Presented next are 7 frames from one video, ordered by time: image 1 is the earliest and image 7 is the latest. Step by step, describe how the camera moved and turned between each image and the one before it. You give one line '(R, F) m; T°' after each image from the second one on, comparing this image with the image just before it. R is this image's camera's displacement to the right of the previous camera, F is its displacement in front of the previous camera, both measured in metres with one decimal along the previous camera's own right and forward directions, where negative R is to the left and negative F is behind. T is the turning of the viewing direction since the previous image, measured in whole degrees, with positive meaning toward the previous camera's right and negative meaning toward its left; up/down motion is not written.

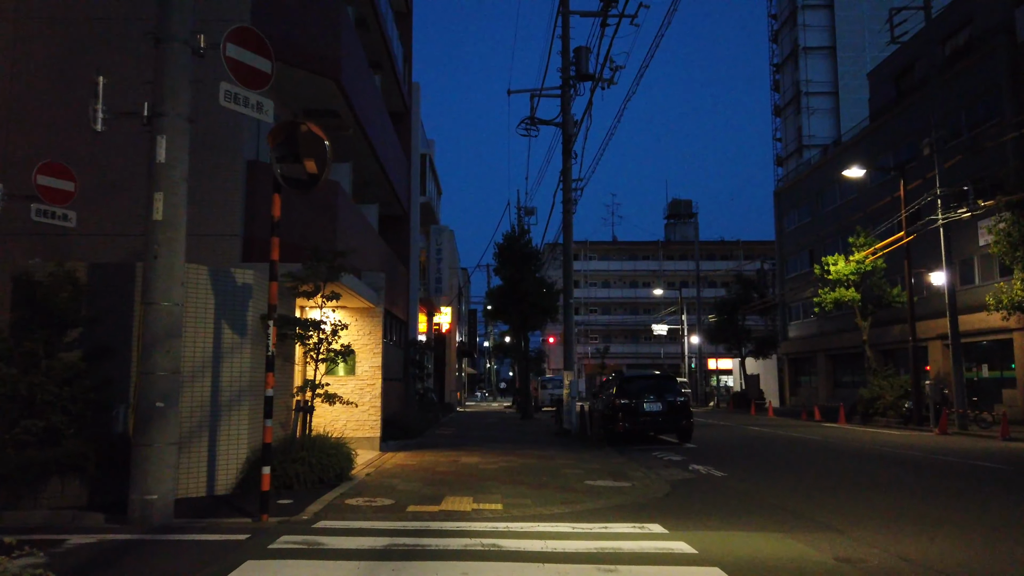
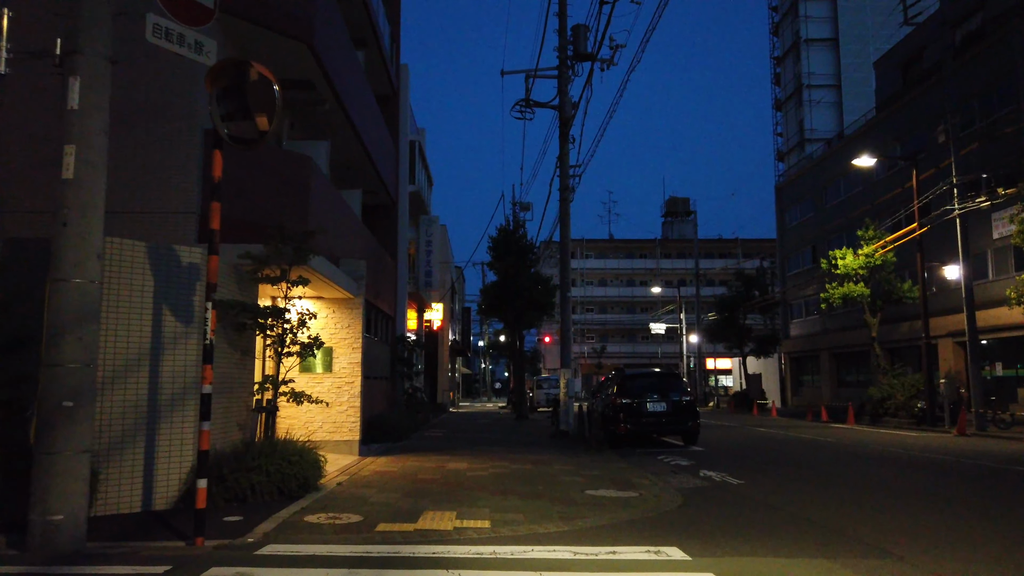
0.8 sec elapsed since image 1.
(+0.1, +1.4) m; 0°
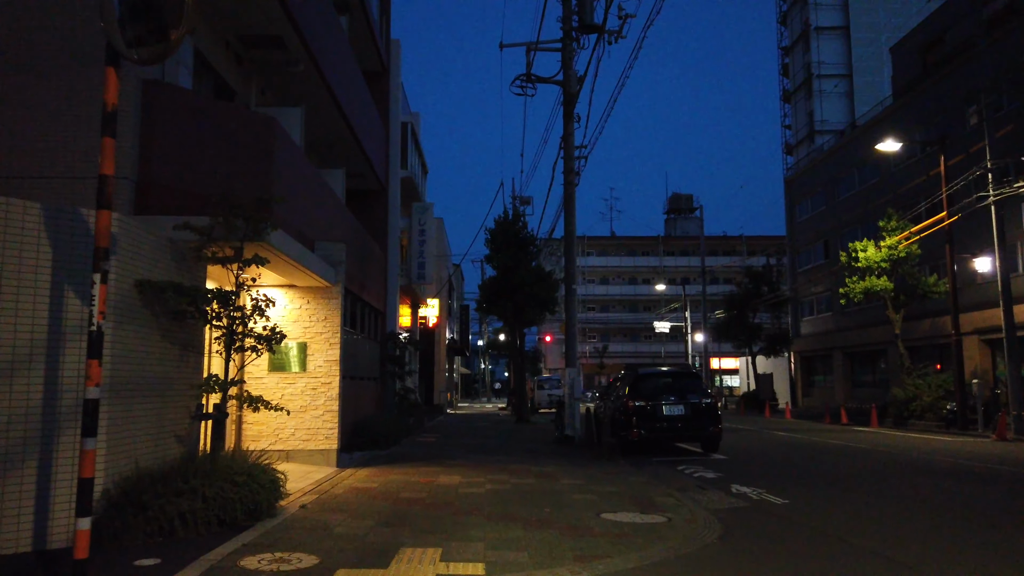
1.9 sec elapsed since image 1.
(0.0, +1.9) m; 0°
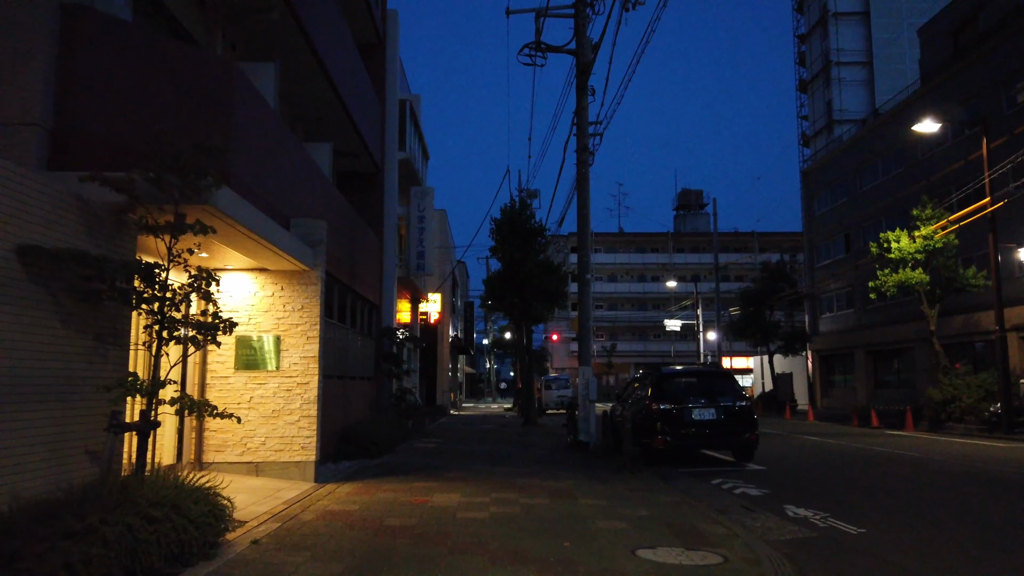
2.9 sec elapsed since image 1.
(0.0, +1.9) m; 0°
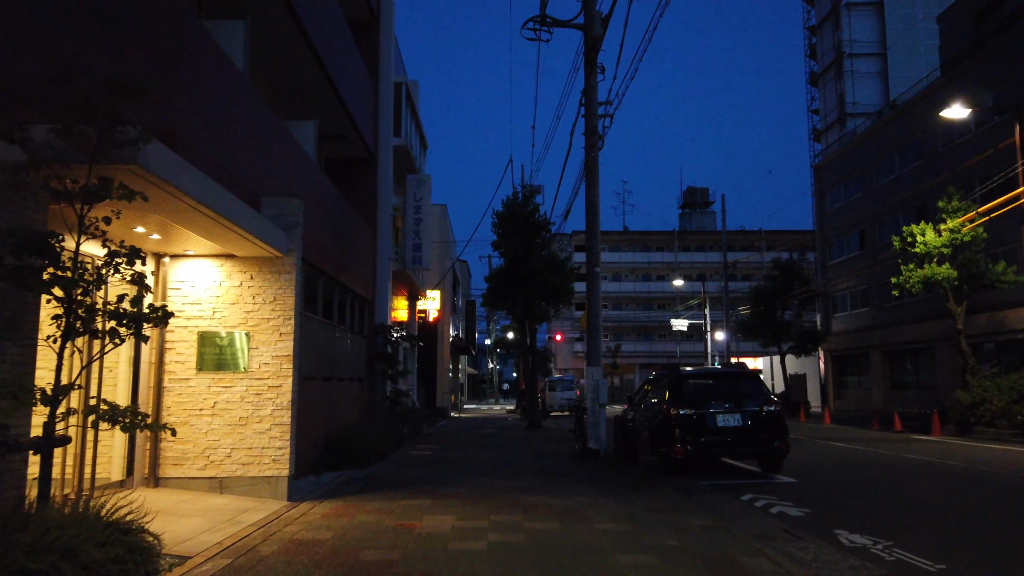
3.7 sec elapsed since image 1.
(0.0, +1.4) m; 0°
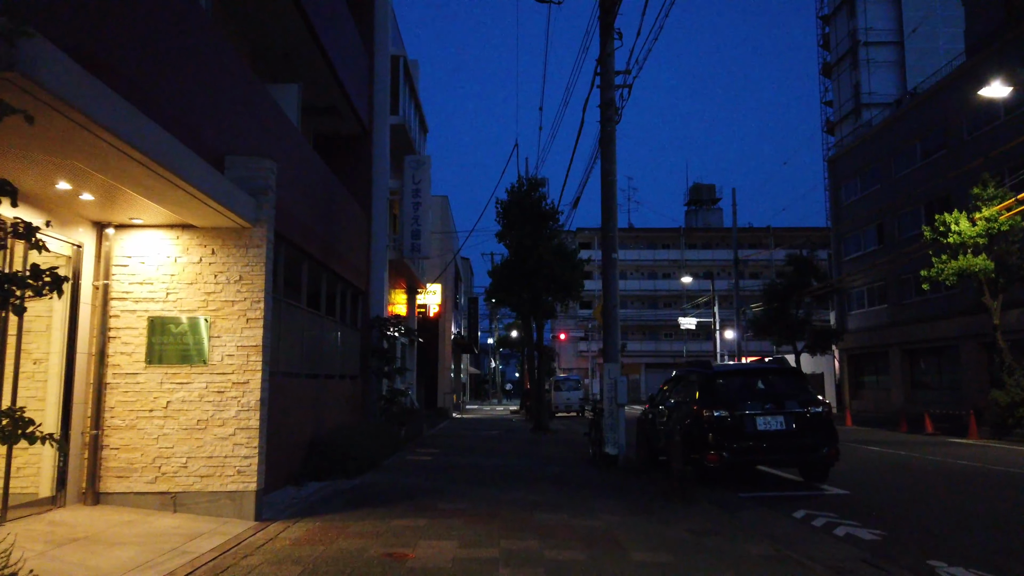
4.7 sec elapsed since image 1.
(-0.1, +1.6) m; 0°
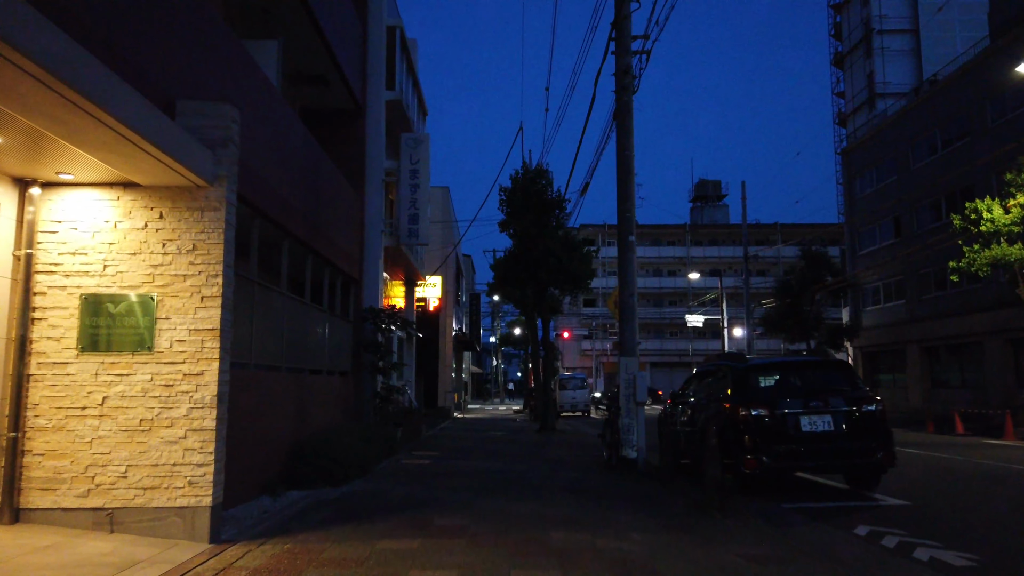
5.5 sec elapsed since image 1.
(-0.1, +1.4) m; 0°
